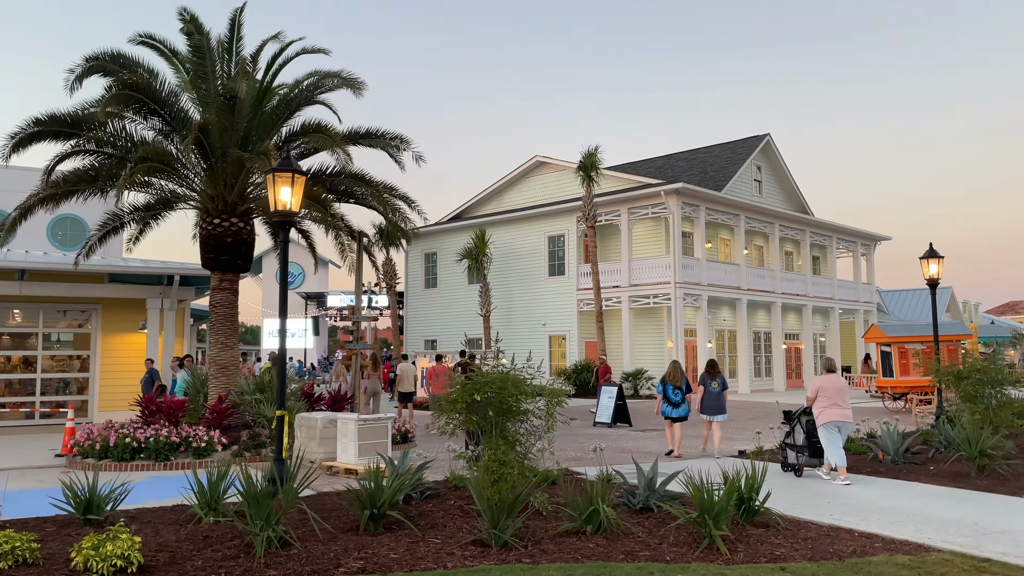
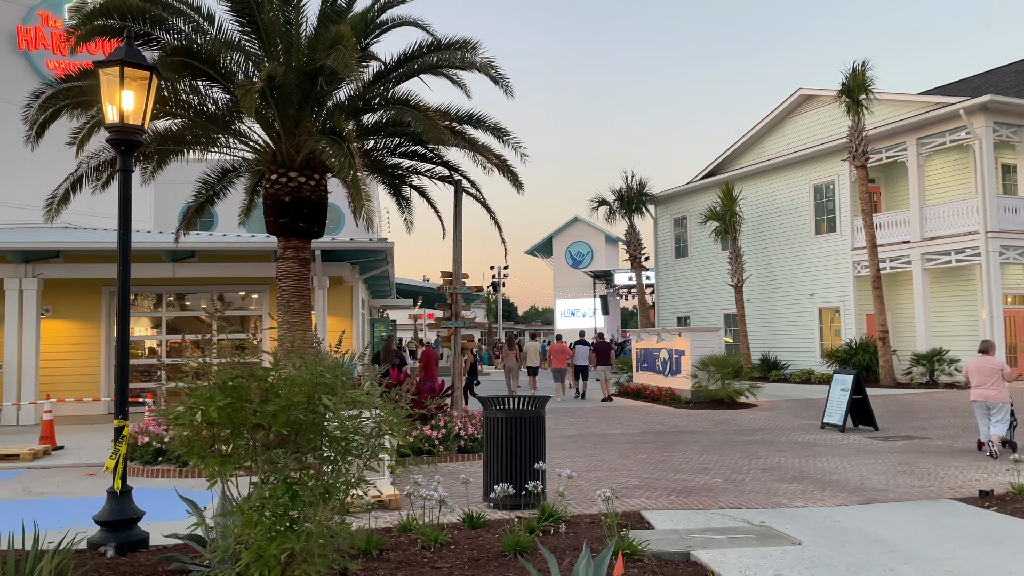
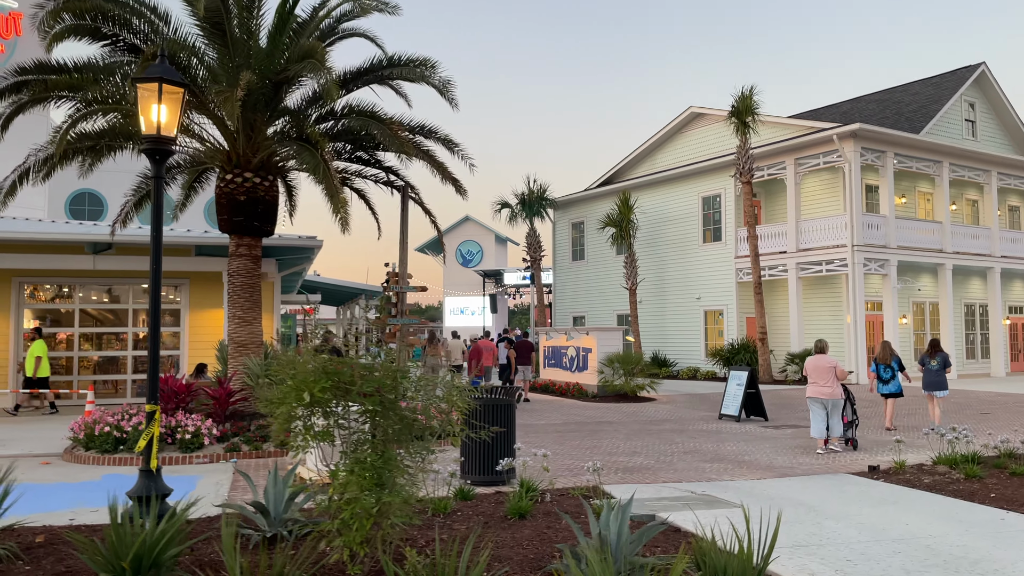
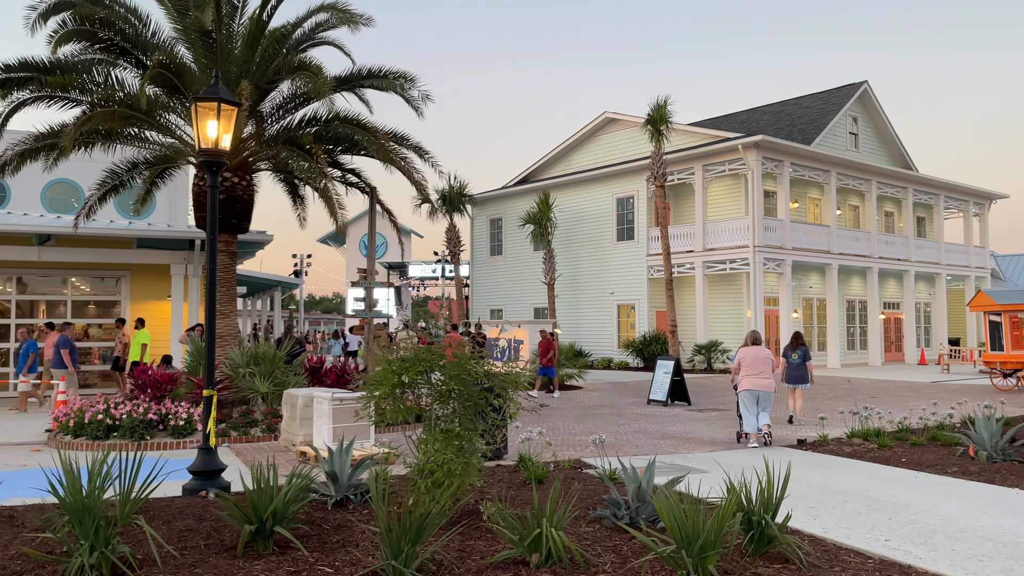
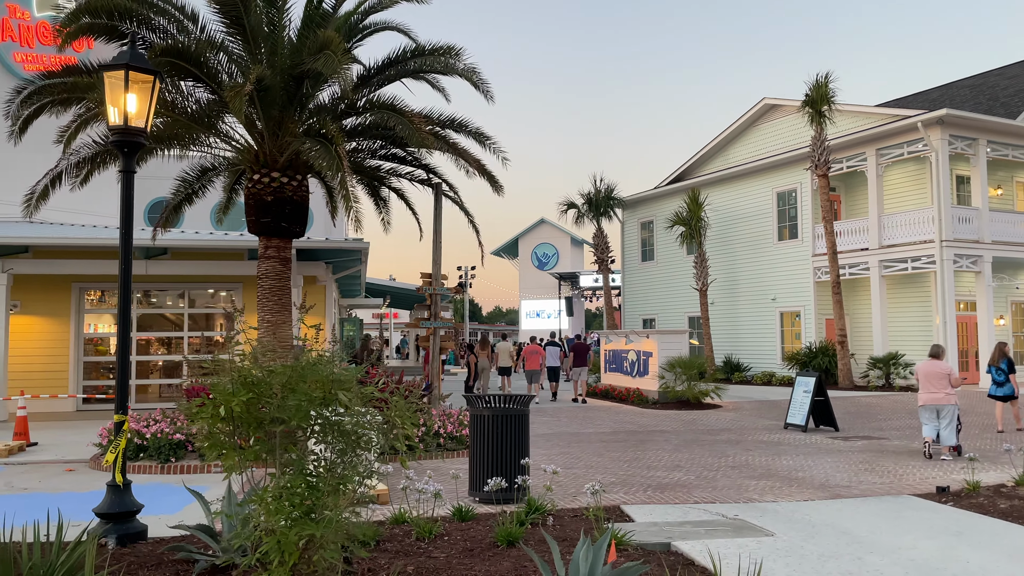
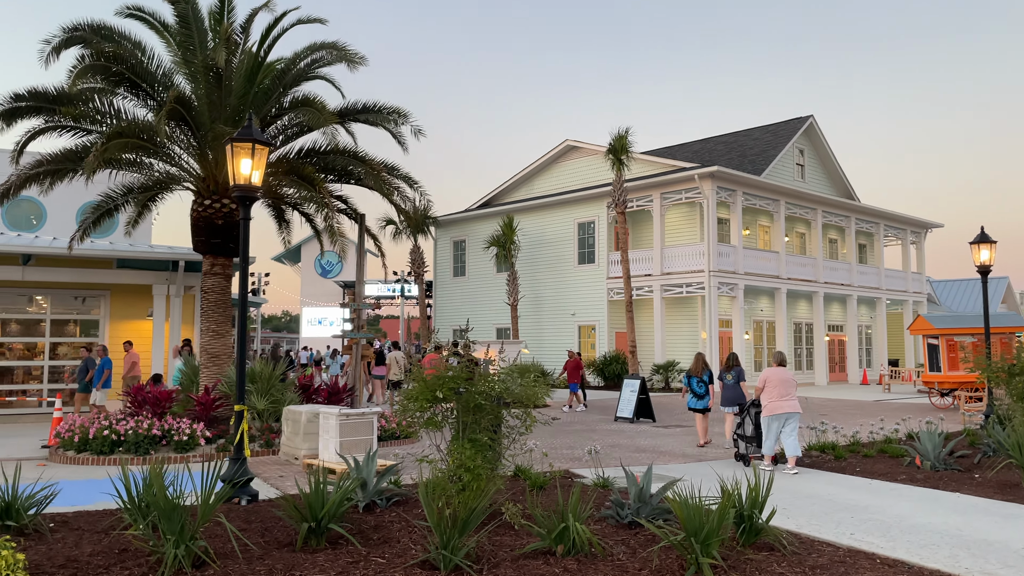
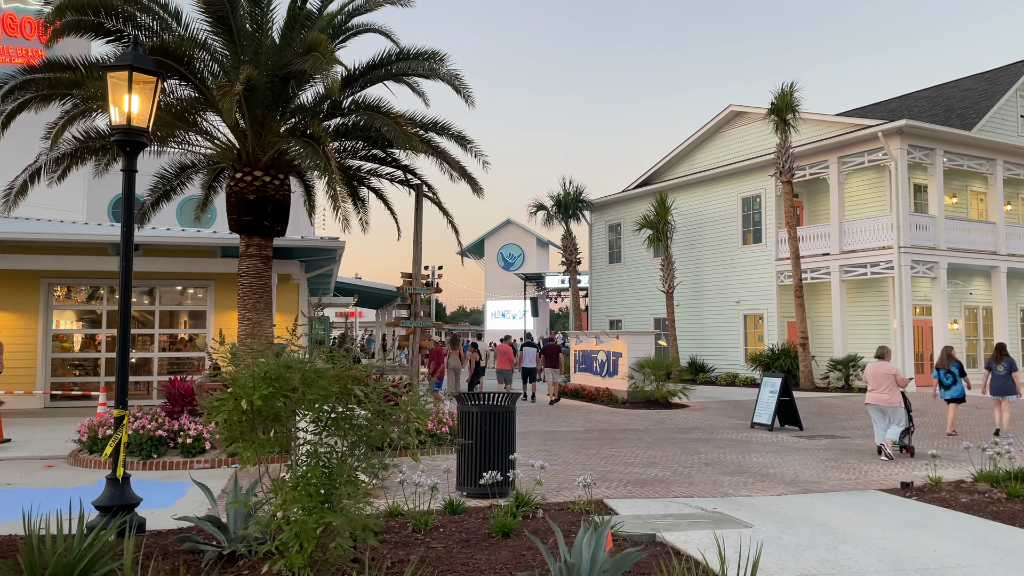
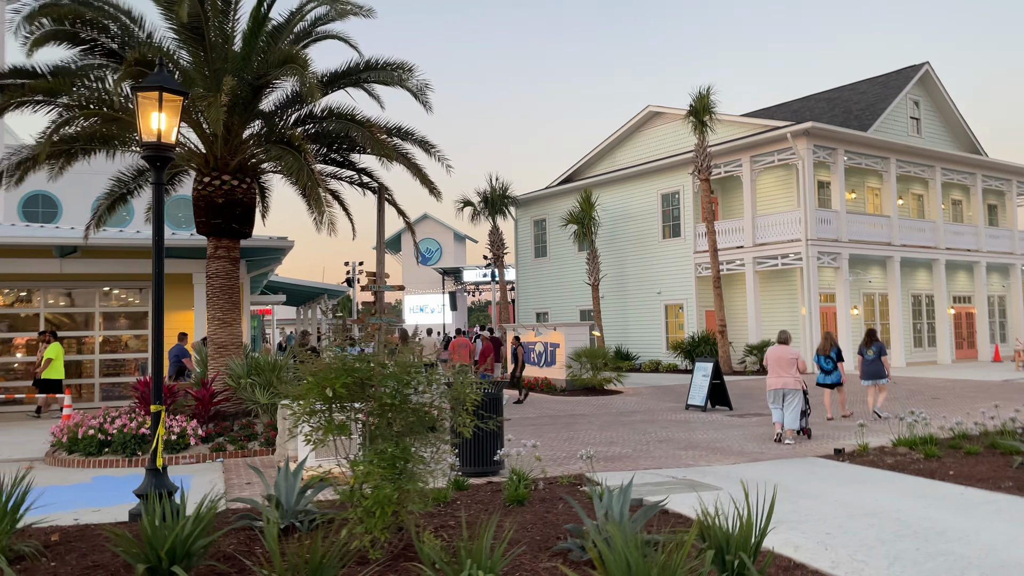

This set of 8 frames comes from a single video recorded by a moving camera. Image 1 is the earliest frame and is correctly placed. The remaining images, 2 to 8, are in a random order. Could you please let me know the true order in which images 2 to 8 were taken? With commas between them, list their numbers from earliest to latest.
6, 4, 8, 3, 7, 5, 2
